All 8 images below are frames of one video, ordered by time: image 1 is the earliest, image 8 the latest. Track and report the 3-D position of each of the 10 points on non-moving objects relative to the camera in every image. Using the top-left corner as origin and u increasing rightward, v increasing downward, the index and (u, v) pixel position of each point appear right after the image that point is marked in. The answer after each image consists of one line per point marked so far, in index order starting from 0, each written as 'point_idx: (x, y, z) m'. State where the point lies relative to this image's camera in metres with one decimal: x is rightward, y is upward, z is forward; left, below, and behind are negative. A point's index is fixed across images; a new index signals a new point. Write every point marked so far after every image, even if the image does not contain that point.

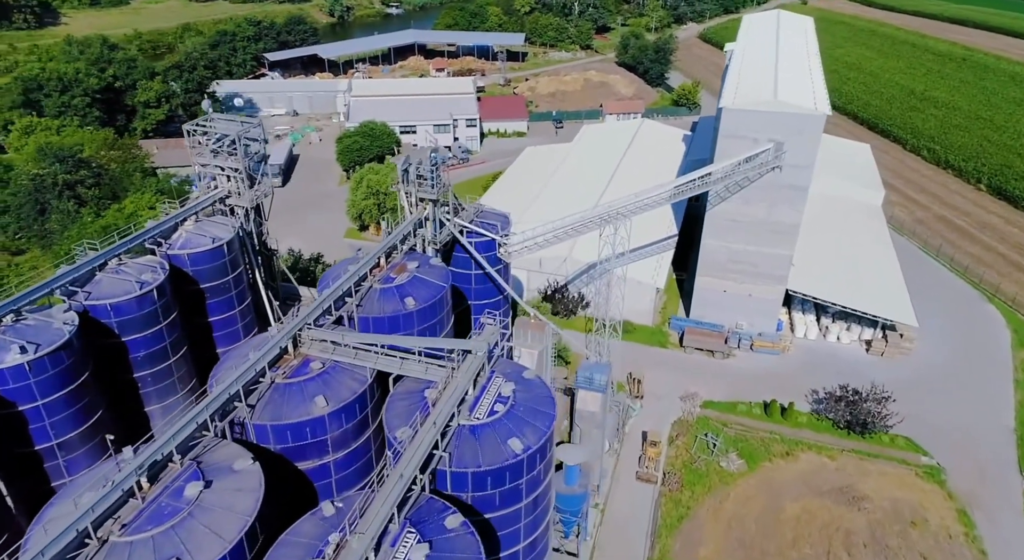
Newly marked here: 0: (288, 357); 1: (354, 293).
0: (-5.1, -1.8, +16.8) m
1: (-4.2, -0.4, +19.8) m
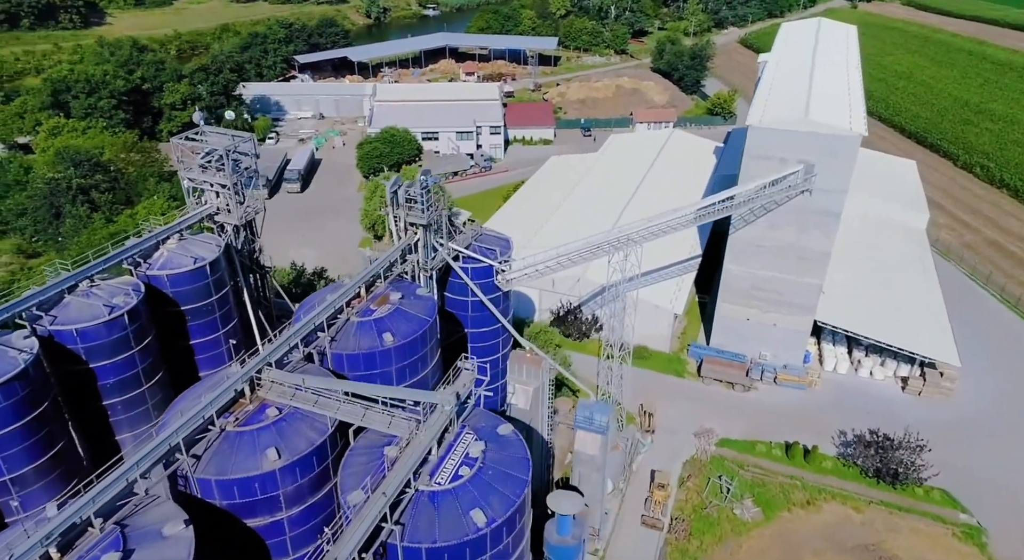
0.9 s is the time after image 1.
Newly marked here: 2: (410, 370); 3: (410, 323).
0: (-5.5, -2.5, +15.5) m
1: (-4.5, -1.2, +18.4) m
2: (-2.6, -2.2, +18.7) m
3: (-2.6, -1.1, +18.8) m
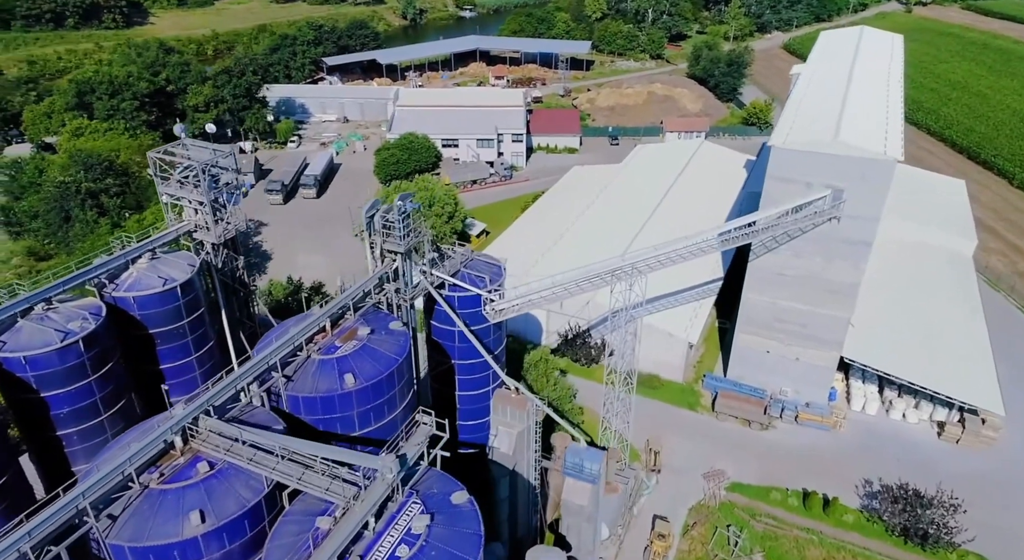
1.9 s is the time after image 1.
0: (-6.3, -3.2, +14.0) m
1: (-5.1, -1.9, +16.9) m
2: (-3.1, -3.1, +17.1) m
3: (-3.1, -1.9, +17.1) m
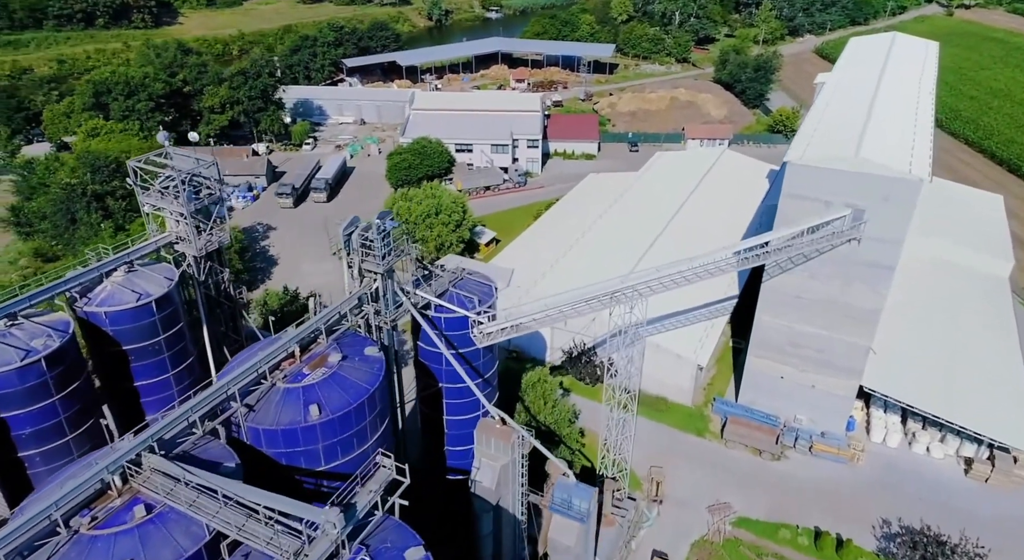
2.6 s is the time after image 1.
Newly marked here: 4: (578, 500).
0: (-6.9, -3.7, +13.0) m
1: (-5.5, -2.4, +15.8) m
2: (-3.6, -3.6, +15.9) m
3: (-3.6, -2.4, +16.0) m
4: (+1.7, -5.6, +19.0) m
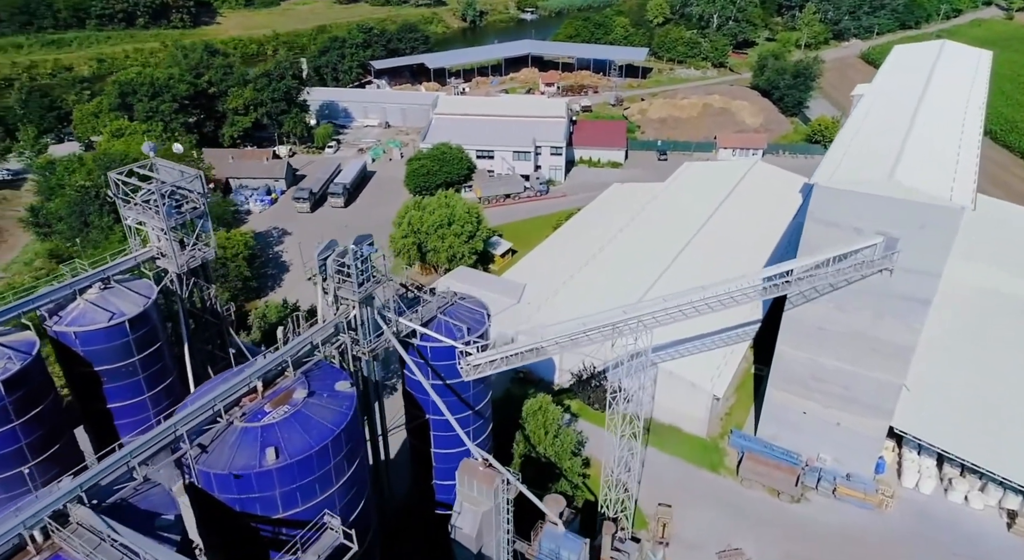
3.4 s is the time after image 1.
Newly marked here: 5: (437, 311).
0: (-7.5, -4.2, +11.9) m
1: (-6.0, -3.0, +14.6) m
2: (-4.1, -4.2, +14.6) m
3: (-4.0, -3.0, +14.7) m
4: (+1.3, -6.3, +17.5) m
5: (-2.0, -0.8, +19.5) m
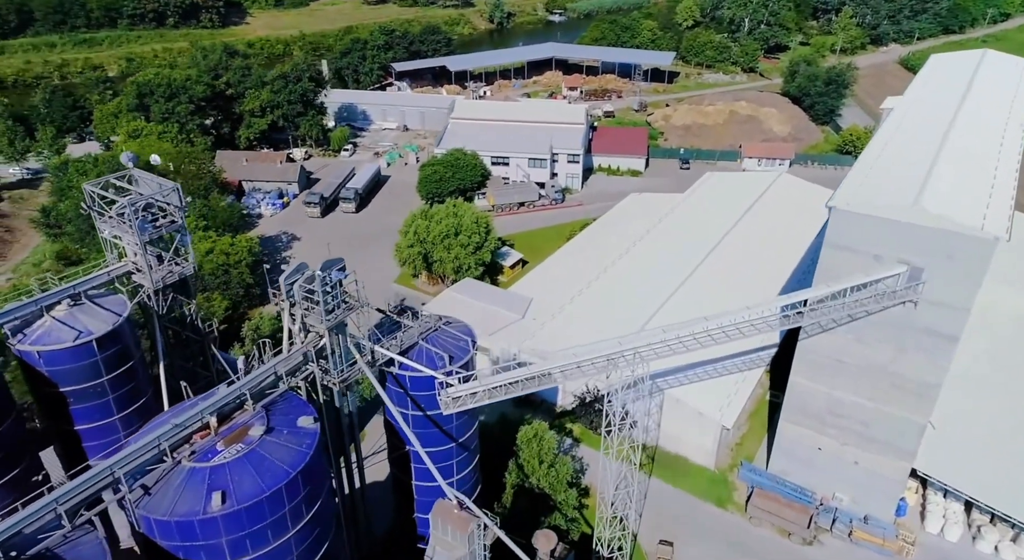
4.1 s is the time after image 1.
0: (-8.2, -4.7, +10.9) m
1: (-6.6, -3.5, +13.6) m
2: (-4.7, -4.7, +13.5) m
3: (-4.6, -3.6, +13.6) m
4: (+0.8, -7.0, +16.1) m
5: (-2.3, -1.4, +18.3) m
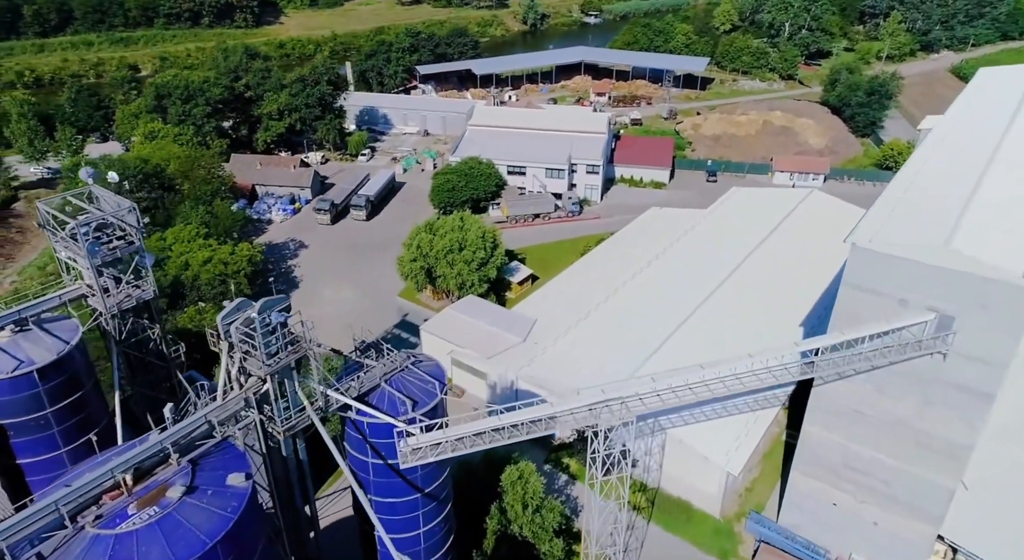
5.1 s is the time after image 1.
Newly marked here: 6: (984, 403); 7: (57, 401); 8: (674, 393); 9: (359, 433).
0: (-9.3, -5.3, +9.5) m
1: (-7.5, -4.1, +12.1) m
2: (-5.7, -5.4, +12.0) m
3: (-5.5, -4.3, +12.0) m
4: (-0.1, -7.9, +14.3) m
5: (-2.9, -2.2, +16.6) m
6: (+11.2, -2.8, +17.7) m
7: (-10.7, -2.9, +17.6) m
8: (+4.1, -2.8, +18.8) m
9: (-3.4, -3.3, +16.1) m
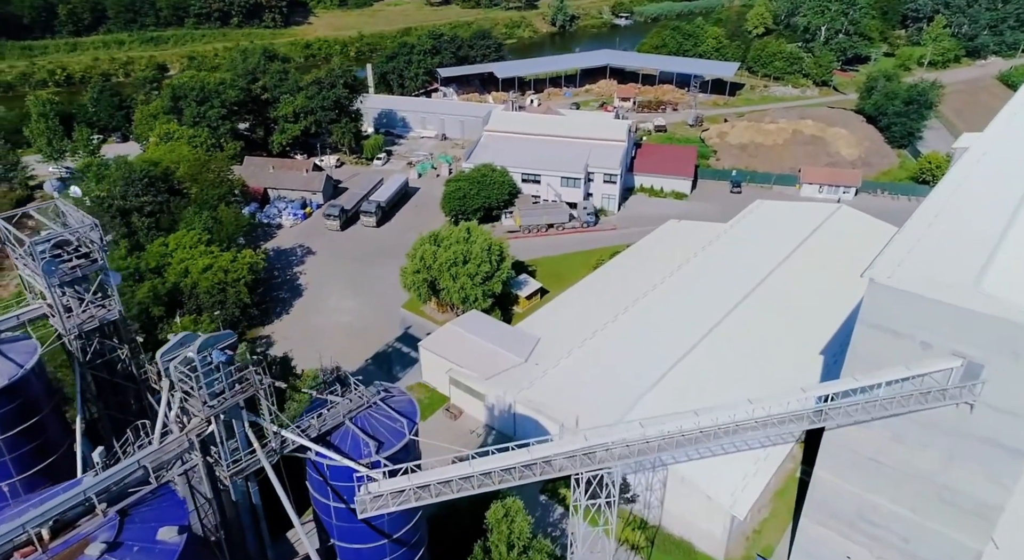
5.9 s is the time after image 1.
0: (-10.2, -5.8, +8.5) m
1: (-8.2, -4.7, +11.0) m
2: (-6.4, -6.0, +10.8) m
3: (-6.3, -4.9, +10.8) m
4: (-0.8, -8.5, +12.9) m
5: (-3.4, -2.8, +15.3) m
6: (+10.7, -3.7, +15.8) m
7: (-11.2, -3.3, +16.7) m
8: (+3.6, -3.5, +17.2) m
9: (-4.0, -3.9, +14.8) m
